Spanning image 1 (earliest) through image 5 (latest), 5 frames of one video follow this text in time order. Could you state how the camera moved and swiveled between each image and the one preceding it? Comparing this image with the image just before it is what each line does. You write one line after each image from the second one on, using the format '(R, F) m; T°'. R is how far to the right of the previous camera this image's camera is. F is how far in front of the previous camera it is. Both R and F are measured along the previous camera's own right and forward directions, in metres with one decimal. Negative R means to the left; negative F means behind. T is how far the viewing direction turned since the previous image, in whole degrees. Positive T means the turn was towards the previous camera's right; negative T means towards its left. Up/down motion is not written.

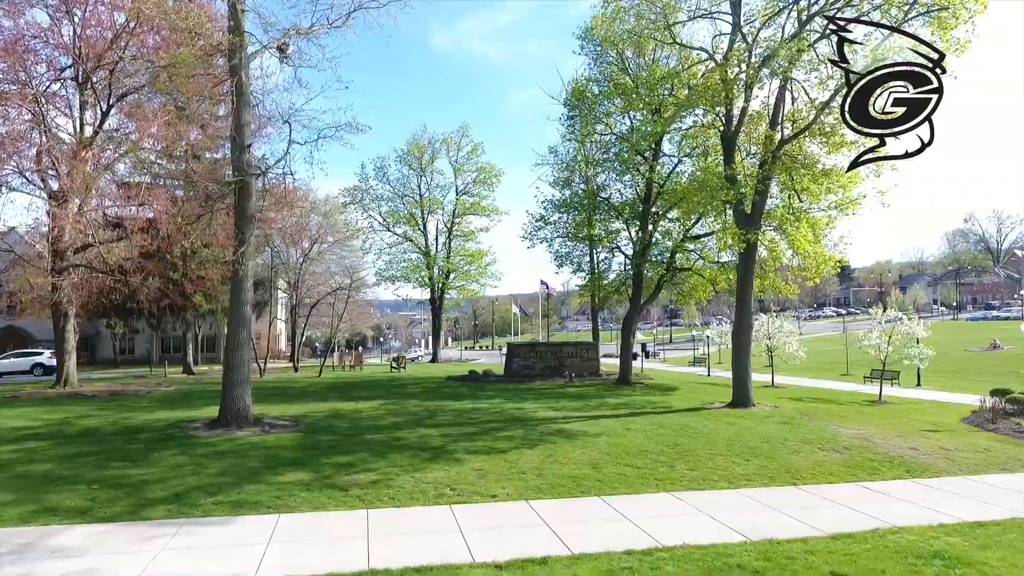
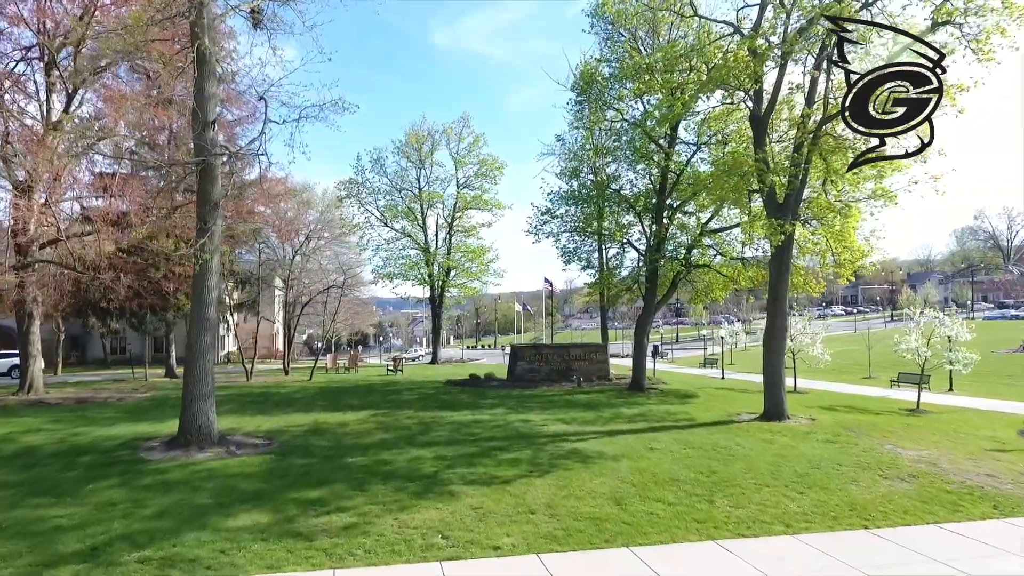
(0.0, +1.7) m; 0°
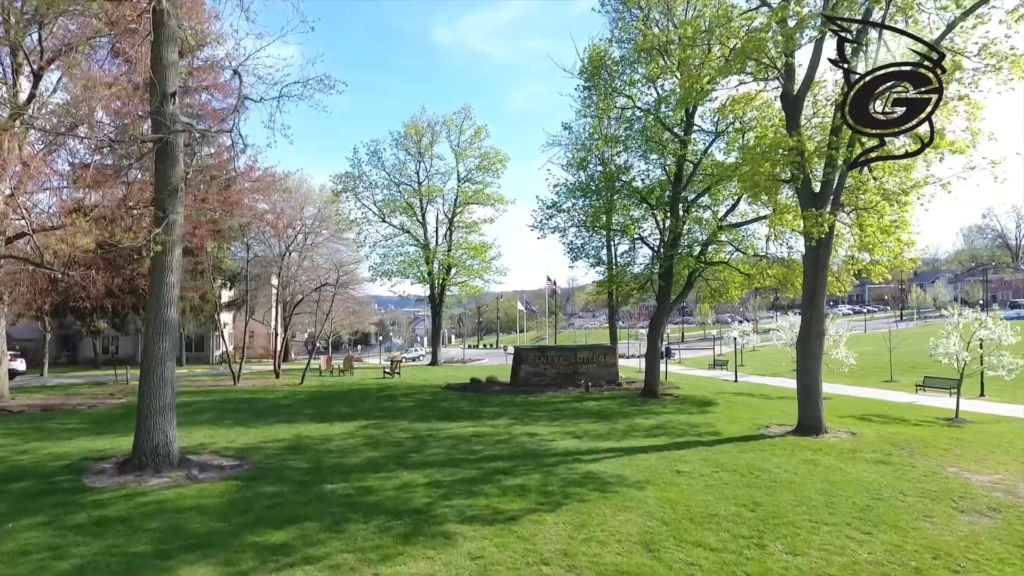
(-0.1, +1.4) m; 0°
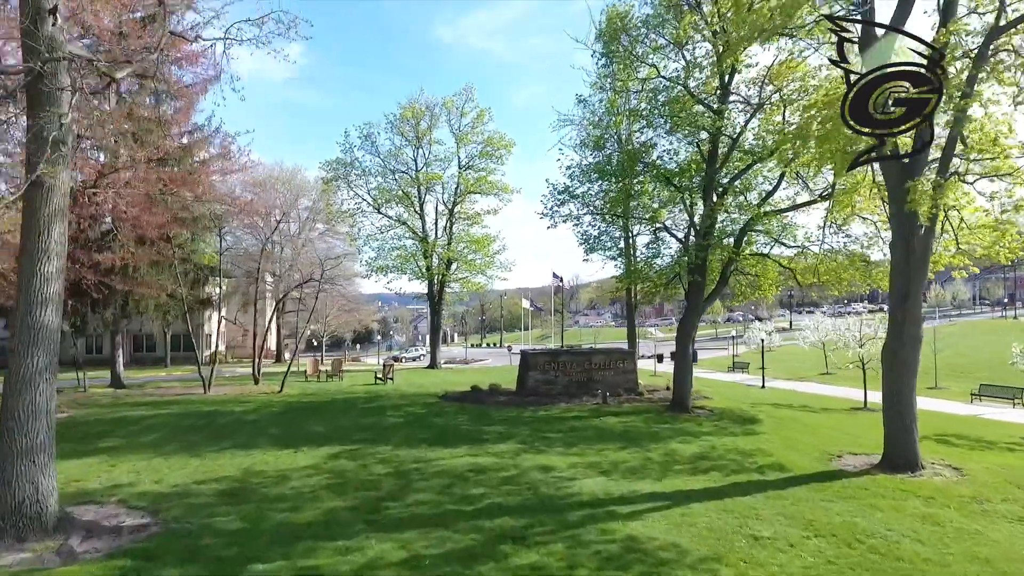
(-0.1, +2.6) m; 0°
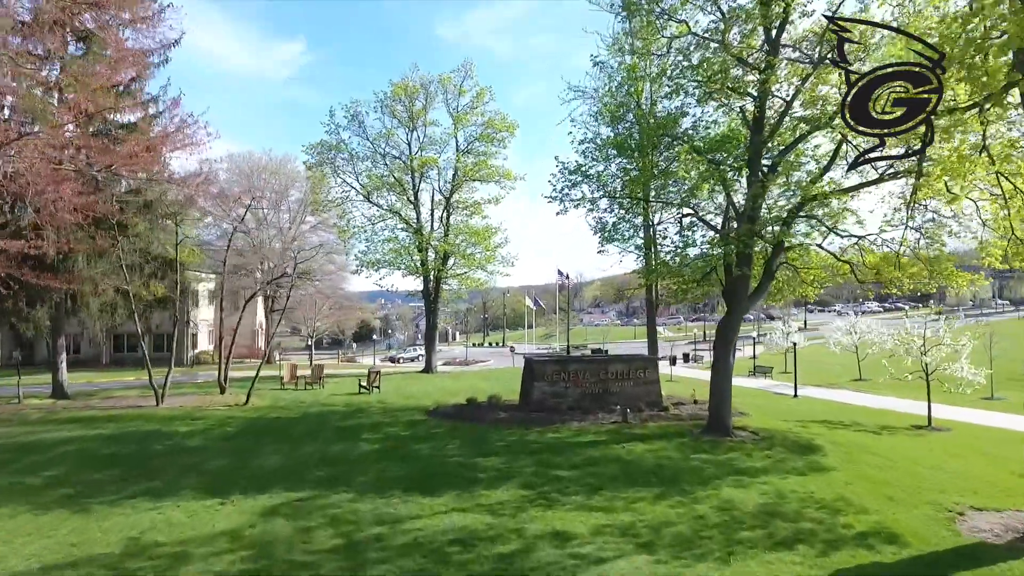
(0.0, +2.9) m; 0°
